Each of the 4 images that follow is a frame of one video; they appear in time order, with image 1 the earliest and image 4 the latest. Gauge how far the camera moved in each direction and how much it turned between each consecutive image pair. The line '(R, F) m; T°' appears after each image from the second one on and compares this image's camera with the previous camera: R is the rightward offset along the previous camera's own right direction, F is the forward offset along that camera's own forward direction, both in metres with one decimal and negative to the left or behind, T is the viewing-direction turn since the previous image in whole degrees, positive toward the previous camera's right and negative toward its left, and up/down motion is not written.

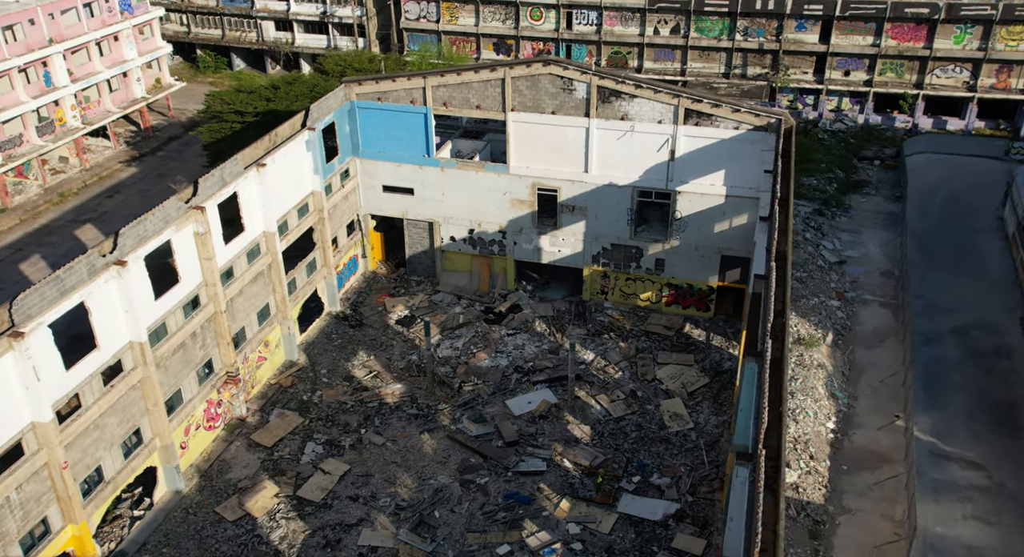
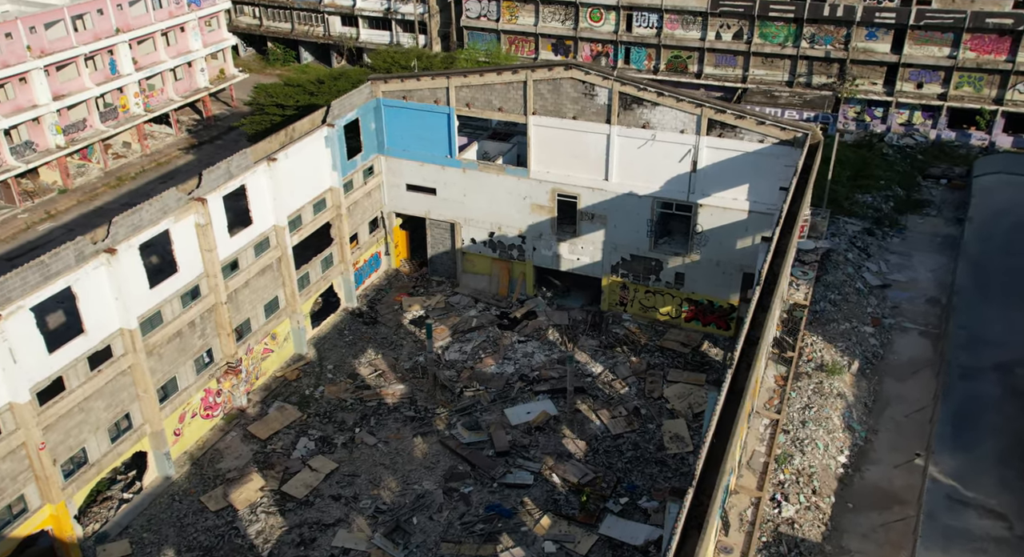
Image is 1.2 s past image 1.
(+2.8, +0.7) m; -6°
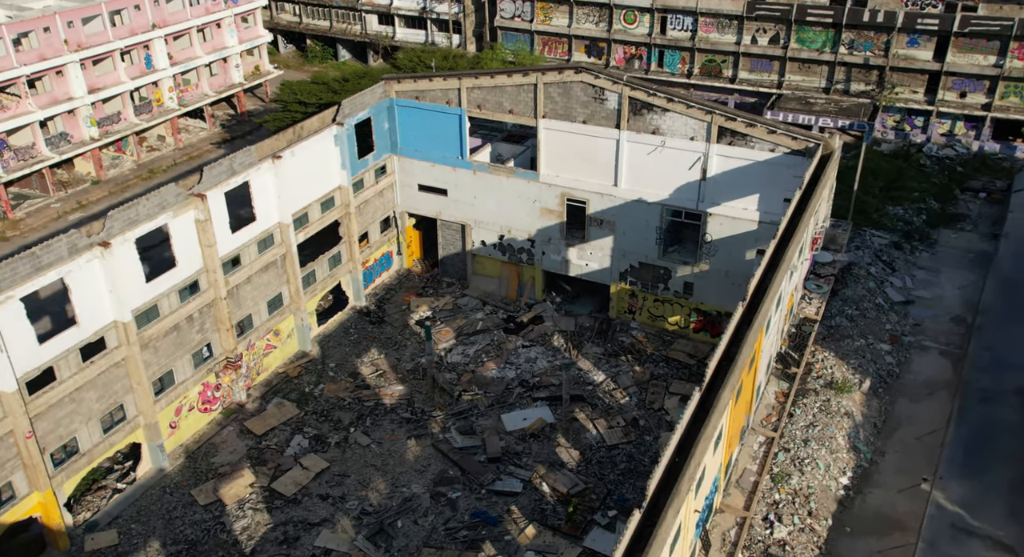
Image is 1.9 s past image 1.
(+1.7, +0.4) m; -3°
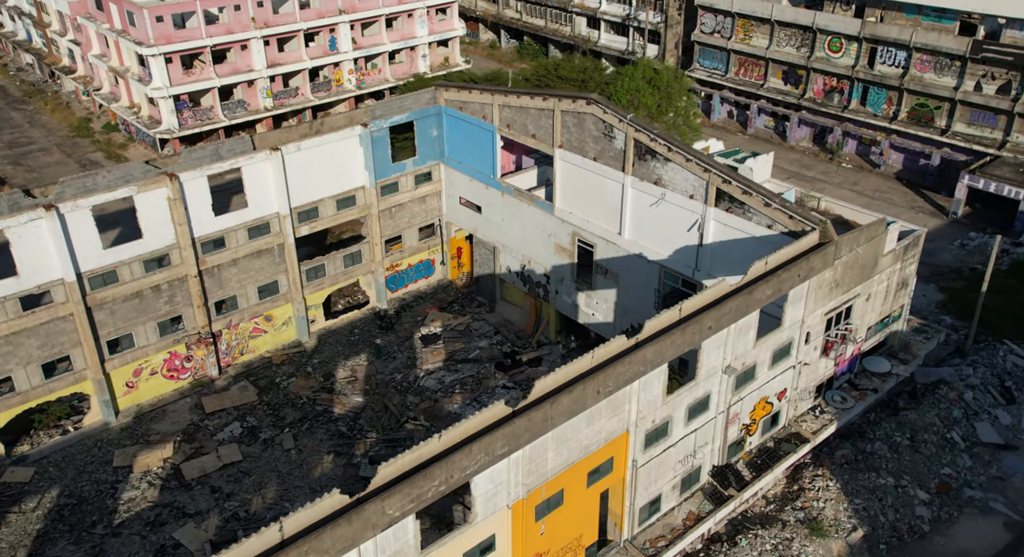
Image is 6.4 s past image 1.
(+10.7, +4.4) m; -20°
